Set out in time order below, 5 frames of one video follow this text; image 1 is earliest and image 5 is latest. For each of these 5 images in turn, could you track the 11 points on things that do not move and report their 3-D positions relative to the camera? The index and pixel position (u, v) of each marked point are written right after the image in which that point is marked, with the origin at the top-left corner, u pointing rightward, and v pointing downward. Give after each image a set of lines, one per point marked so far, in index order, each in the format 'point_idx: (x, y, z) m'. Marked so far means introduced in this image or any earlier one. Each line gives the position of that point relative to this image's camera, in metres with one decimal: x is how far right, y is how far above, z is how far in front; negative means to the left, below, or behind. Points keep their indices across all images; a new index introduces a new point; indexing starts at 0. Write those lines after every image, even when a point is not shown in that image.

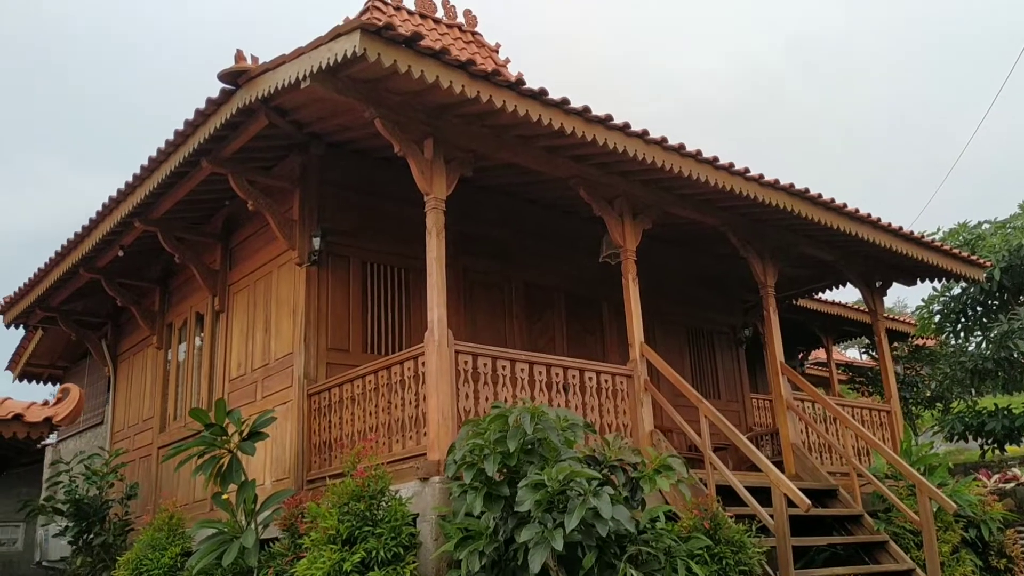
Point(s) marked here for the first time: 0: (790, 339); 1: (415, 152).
0: (+5.5, -1.0, +17.8) m
1: (-0.7, +1.0, +6.7) m
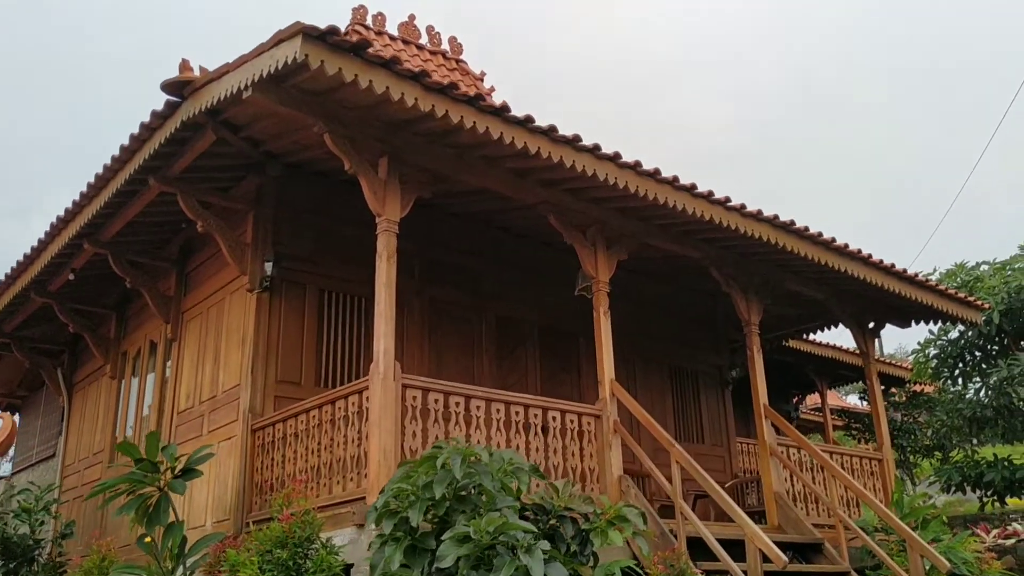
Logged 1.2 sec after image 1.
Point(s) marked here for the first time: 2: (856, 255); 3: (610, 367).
0: (+5.2, -1.8, +17.2) m
1: (-1.0, +0.8, +6.2) m
2: (+3.3, +0.3, +8.7) m
3: (+0.8, -0.6, +7.1) m
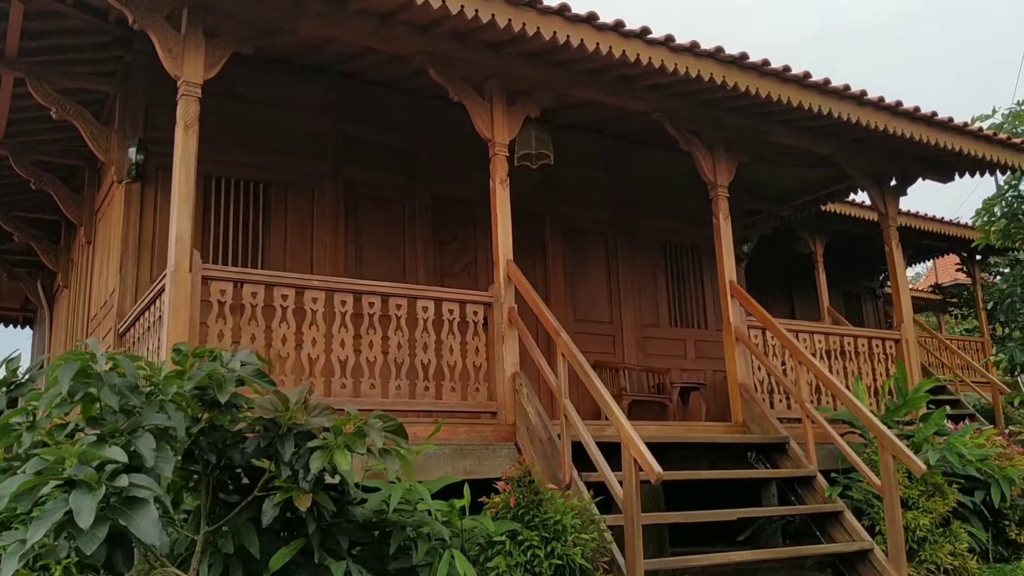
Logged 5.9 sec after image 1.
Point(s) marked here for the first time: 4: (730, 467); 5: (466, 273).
0: (+5.9, +0.6, +15.3) m
1: (-2.0, +1.5, +5.2) m
2: (+2.6, +1.5, +7.0) m
3: (0.0, +0.3, +6.0) m
4: (+1.6, -1.3, +6.4) m
5: (-0.4, +0.1, +8.1) m
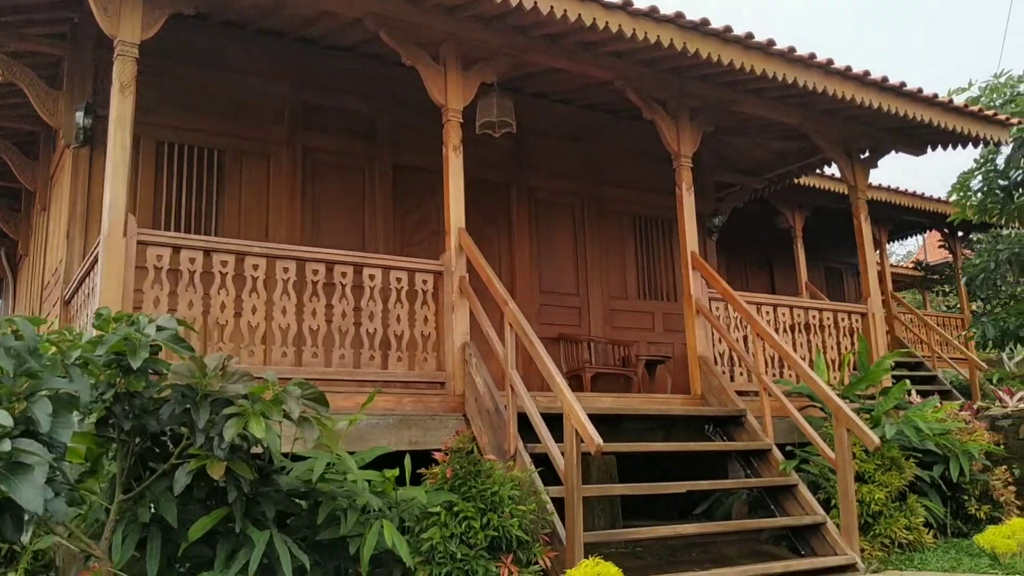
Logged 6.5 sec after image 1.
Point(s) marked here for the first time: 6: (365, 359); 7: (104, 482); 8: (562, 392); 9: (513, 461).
0: (+5.6, +1.0, +15.2) m
1: (-2.3, +1.7, +5.0) m
2: (+2.3, +1.7, +6.9) m
3: (-0.4, +0.5, +5.9) m
4: (+1.2, -1.1, +6.3) m
5: (-0.7, +0.4, +8.0) m
6: (-0.9, -0.4, +5.4) m
7: (-1.7, -0.8, +3.8) m
8: (+0.3, -0.6, +4.7) m
9: (0.0, -0.9, +4.9) m
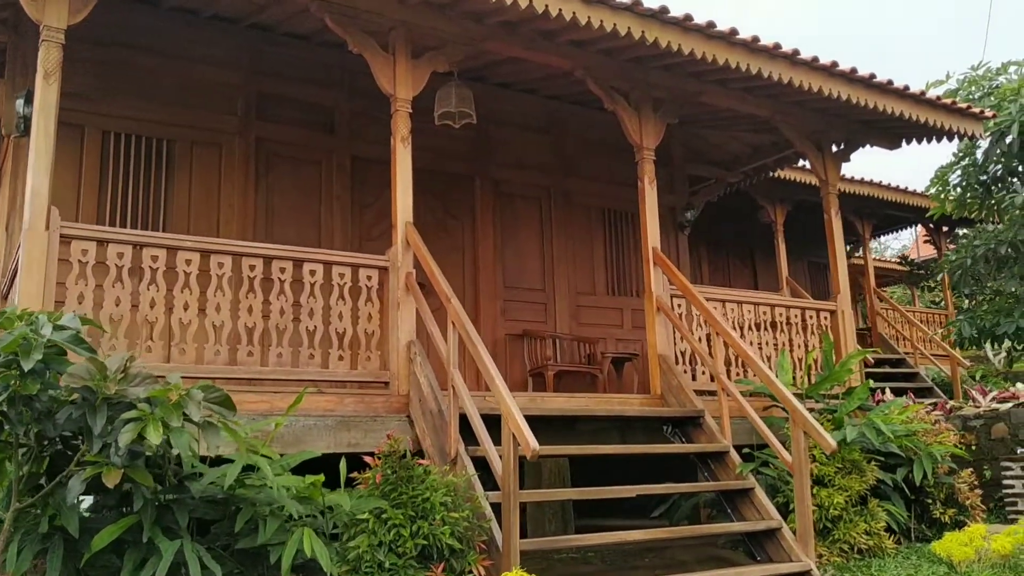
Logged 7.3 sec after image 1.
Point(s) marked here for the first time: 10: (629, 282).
0: (+5.2, +1.1, +15.0) m
1: (-2.7, +1.8, +4.8) m
2: (+2.0, +1.8, +6.7) m
3: (-0.7, +0.5, +5.7) m
4: (+0.9, -1.0, +6.2) m
5: (-1.1, +0.4, +7.8) m
6: (-1.2, -0.4, +5.2) m
7: (-2.0, -0.8, +3.6) m
8: (-0.1, -0.5, +4.6) m
9: (-0.3, -0.9, +4.7) m
10: (+1.2, +0.1, +9.0) m
